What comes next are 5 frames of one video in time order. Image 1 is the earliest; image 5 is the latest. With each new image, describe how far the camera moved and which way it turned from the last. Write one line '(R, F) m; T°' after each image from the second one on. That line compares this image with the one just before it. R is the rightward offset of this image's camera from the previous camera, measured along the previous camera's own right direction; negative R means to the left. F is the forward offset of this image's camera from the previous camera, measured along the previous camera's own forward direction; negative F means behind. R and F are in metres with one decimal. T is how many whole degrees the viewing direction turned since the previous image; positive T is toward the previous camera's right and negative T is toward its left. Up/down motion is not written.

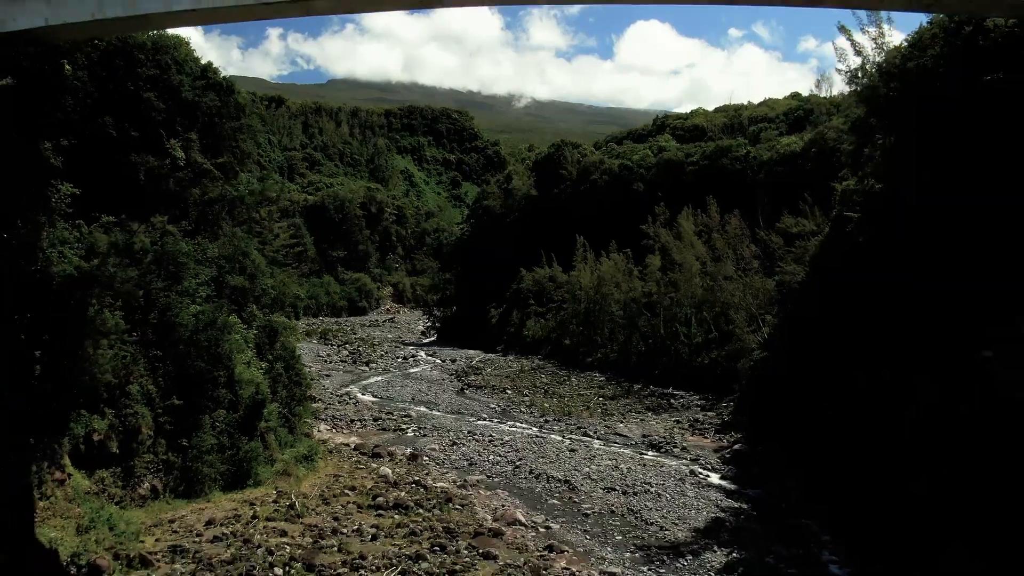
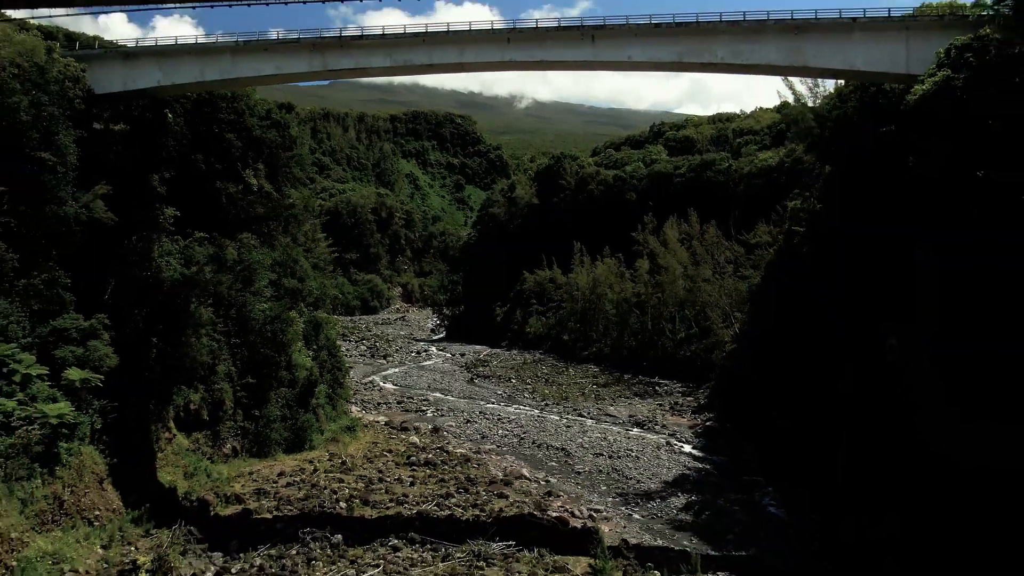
(-0.1, -2.9) m; 0°
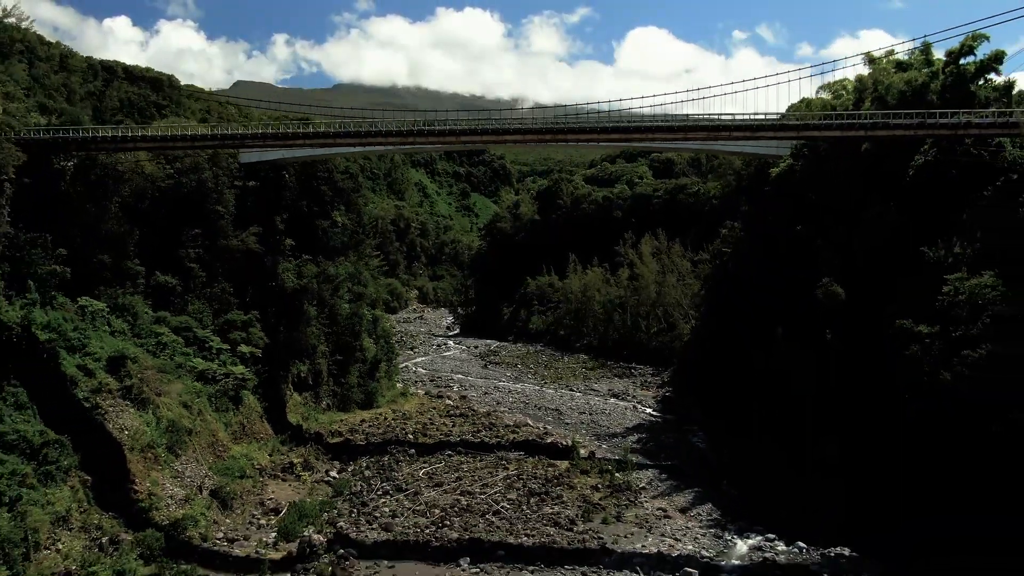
(-0.2, -6.2) m; 0°
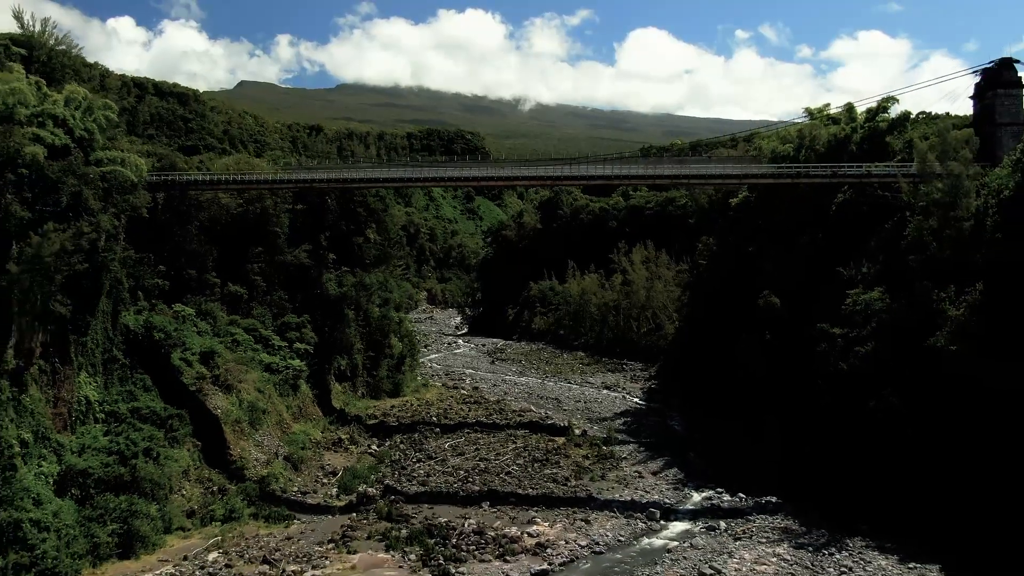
(-0.1, -3.7) m; 0°
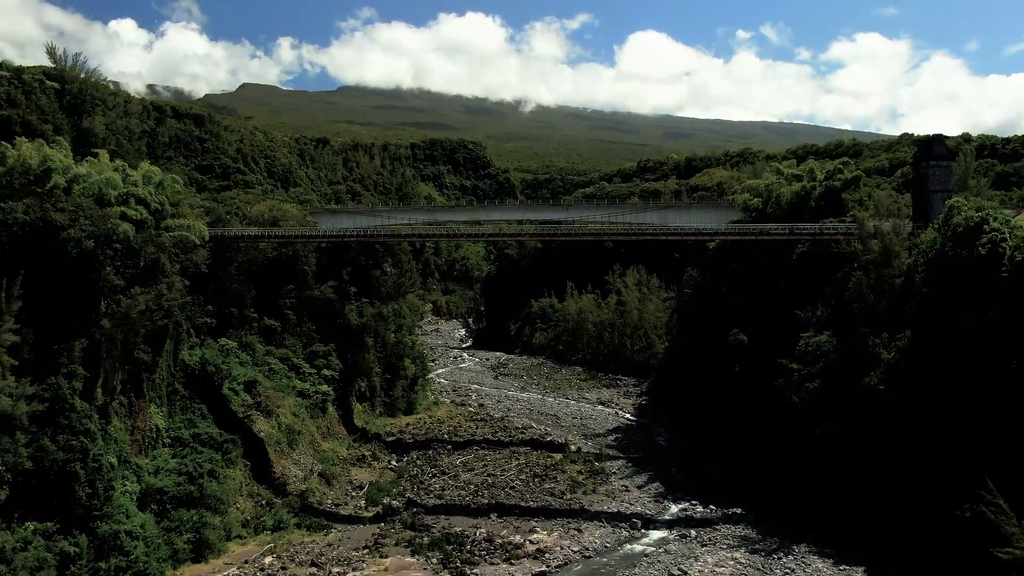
(-0.1, -2.6) m; 0°
